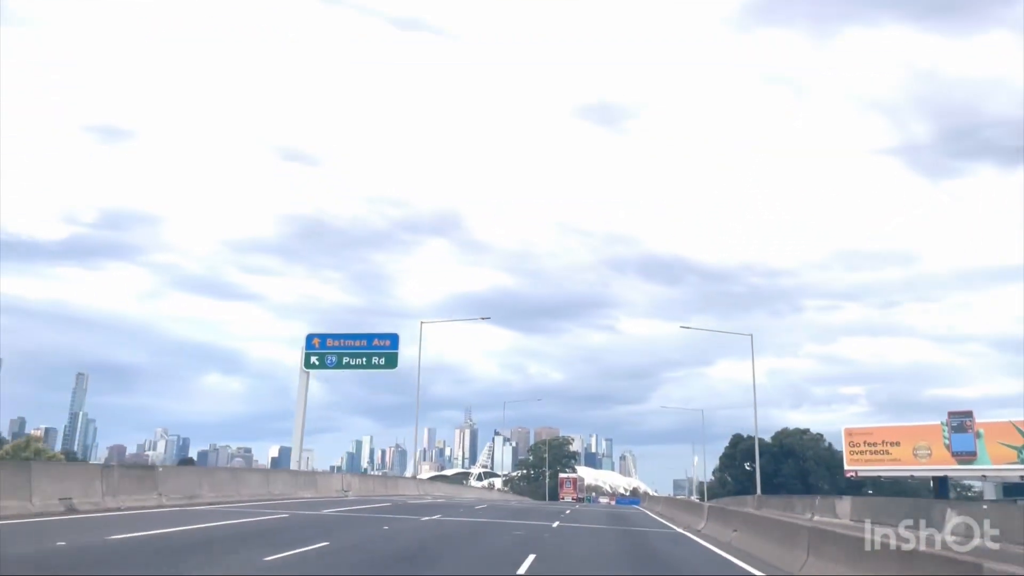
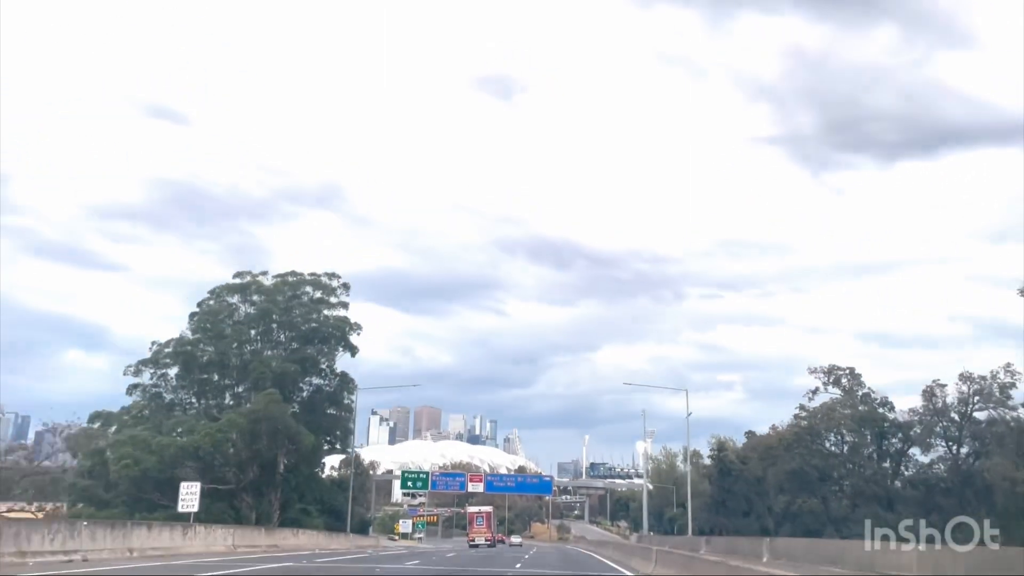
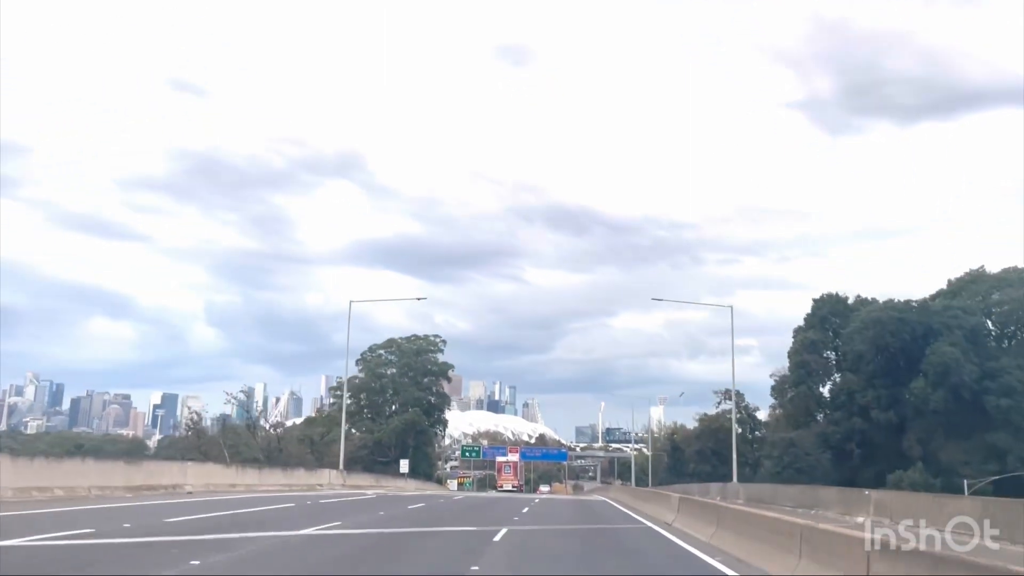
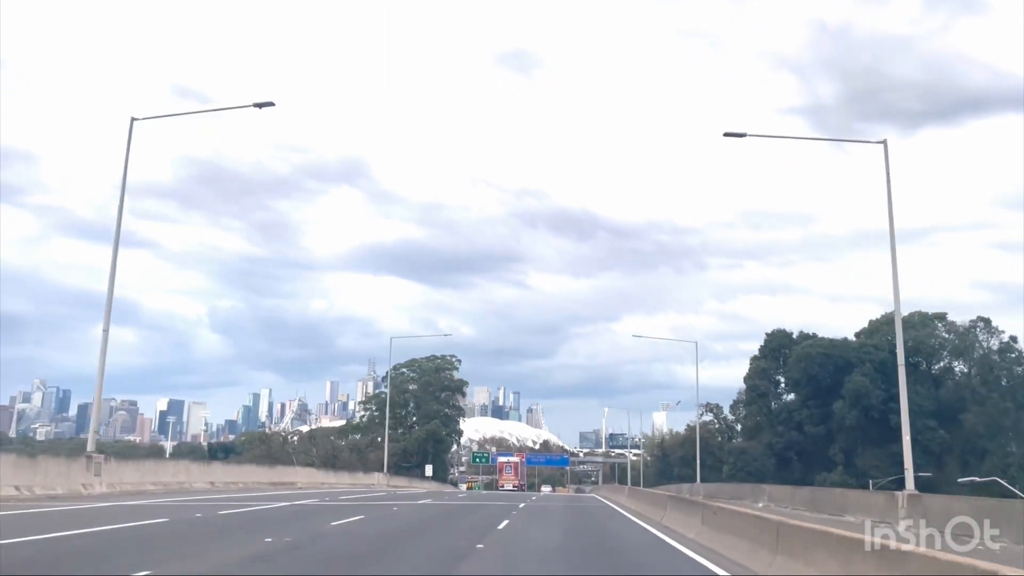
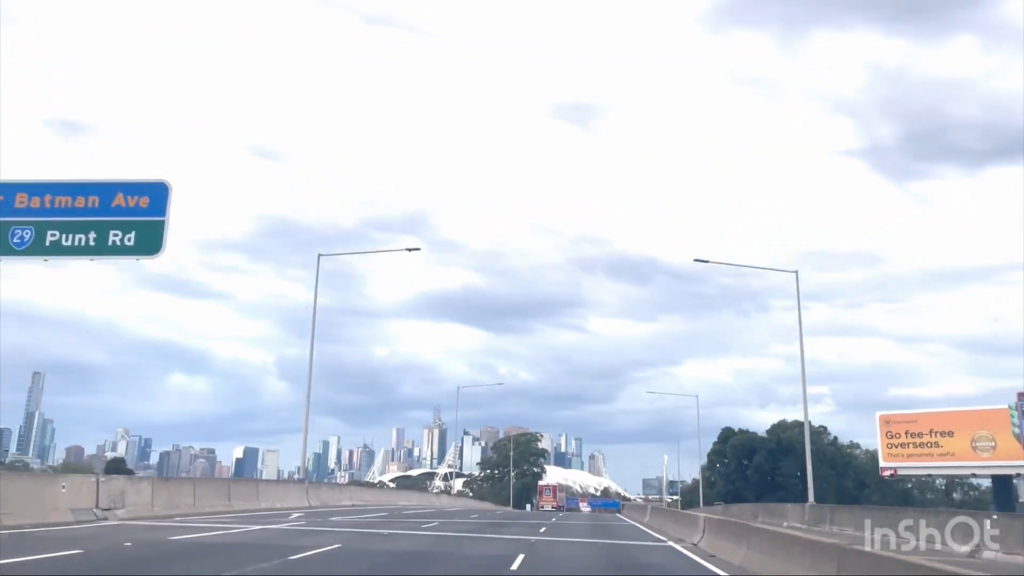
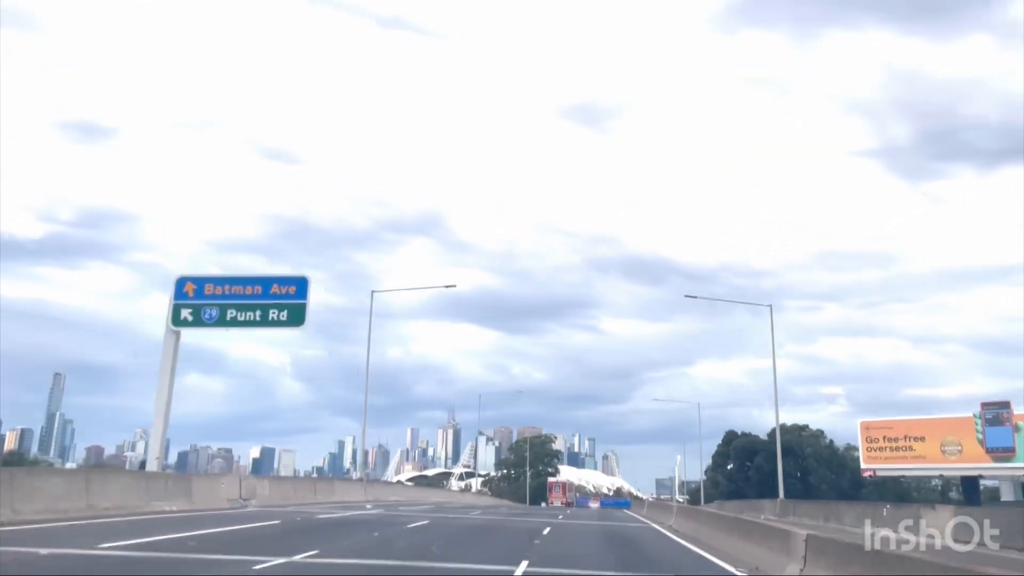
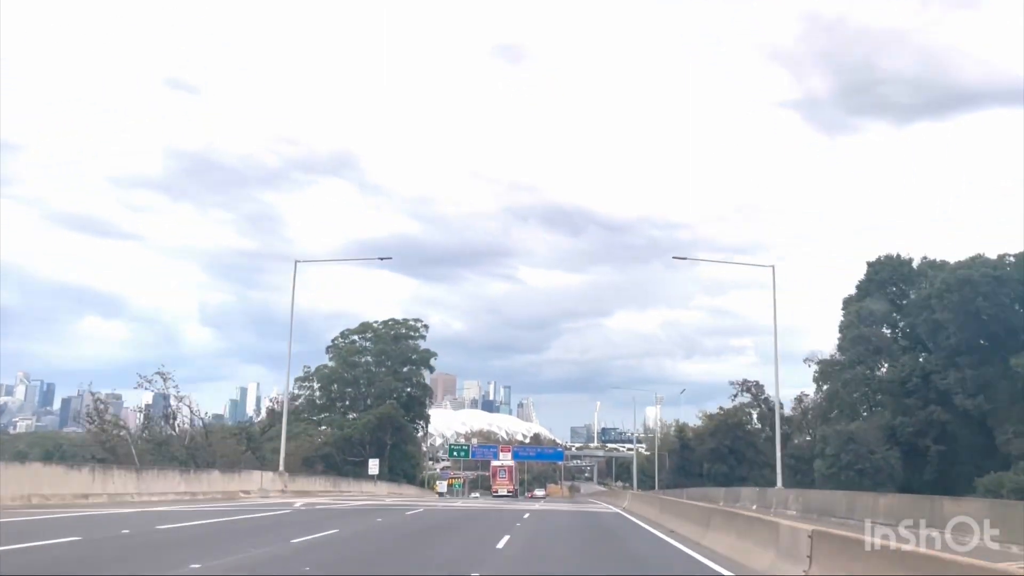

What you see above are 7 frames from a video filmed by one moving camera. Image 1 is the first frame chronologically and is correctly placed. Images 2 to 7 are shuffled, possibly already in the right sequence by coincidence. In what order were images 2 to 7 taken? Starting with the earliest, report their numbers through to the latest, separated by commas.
6, 5, 4, 3, 7, 2
